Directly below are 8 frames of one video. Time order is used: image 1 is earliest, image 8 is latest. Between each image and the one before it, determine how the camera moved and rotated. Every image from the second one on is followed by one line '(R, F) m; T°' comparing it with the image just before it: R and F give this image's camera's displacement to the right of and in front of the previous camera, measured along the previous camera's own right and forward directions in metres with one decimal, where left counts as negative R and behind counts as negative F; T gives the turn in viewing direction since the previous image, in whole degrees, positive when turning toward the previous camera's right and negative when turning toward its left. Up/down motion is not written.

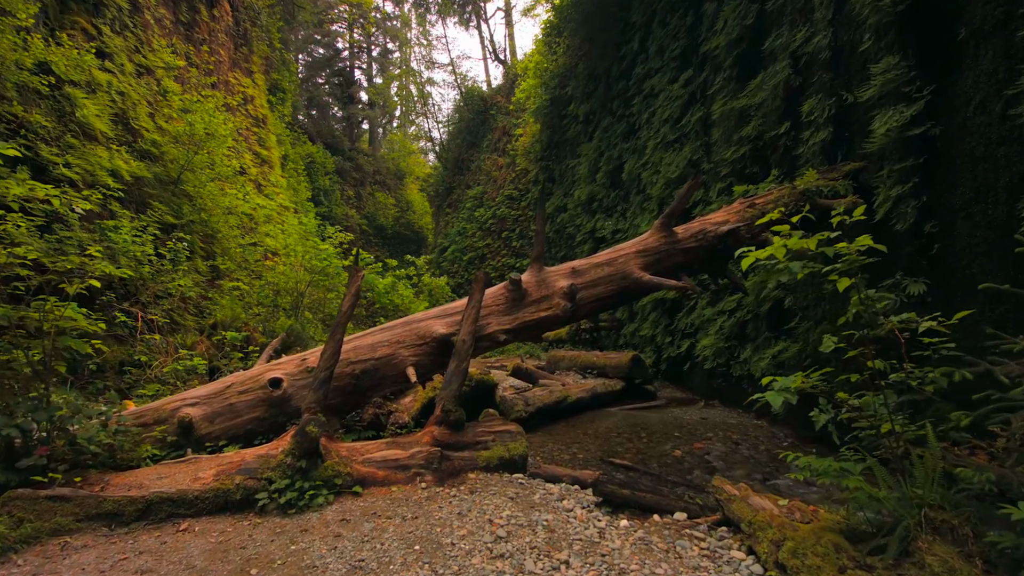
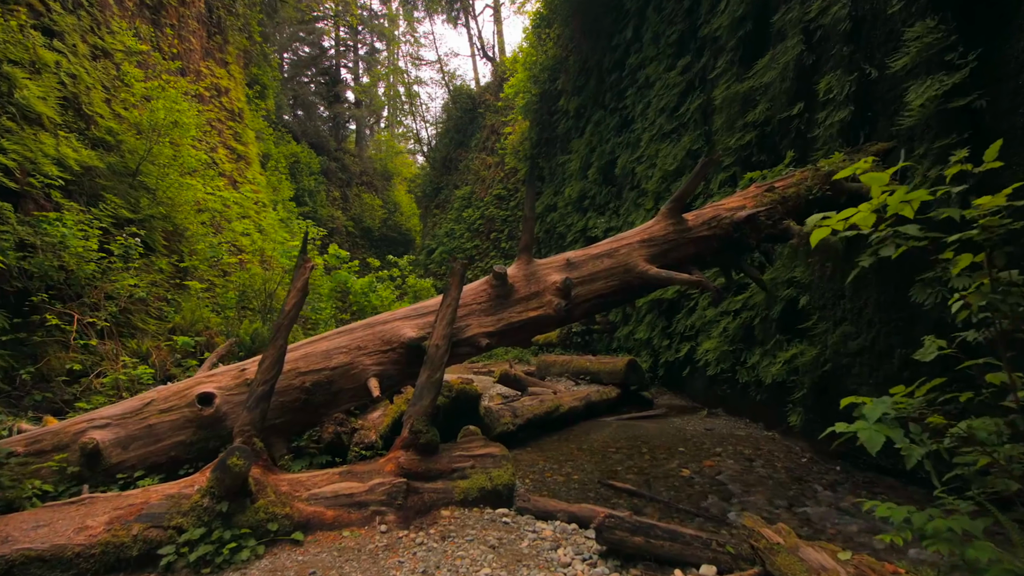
(0.0, +0.6) m; +1°
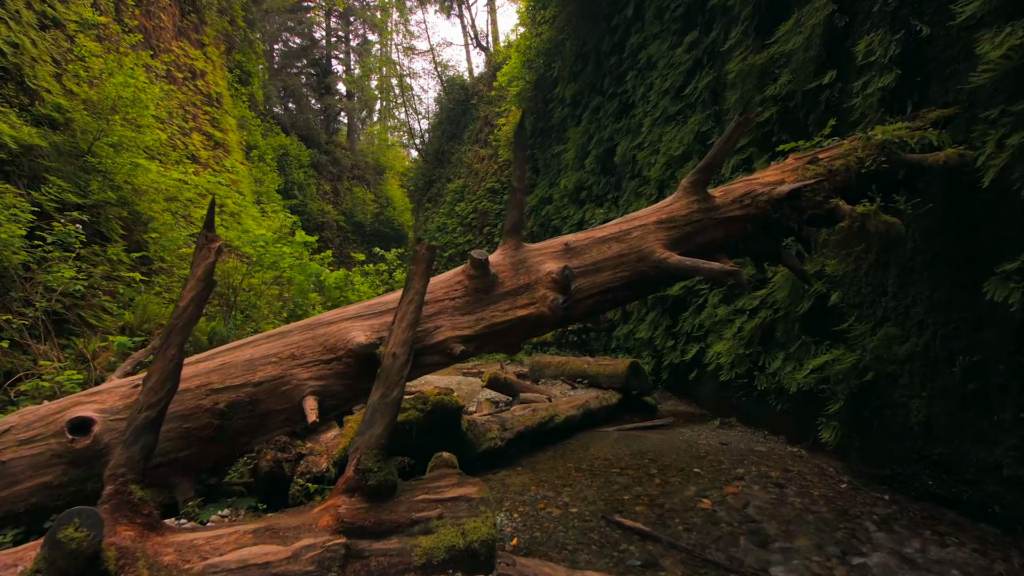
(+0.1, +0.7) m; +1°
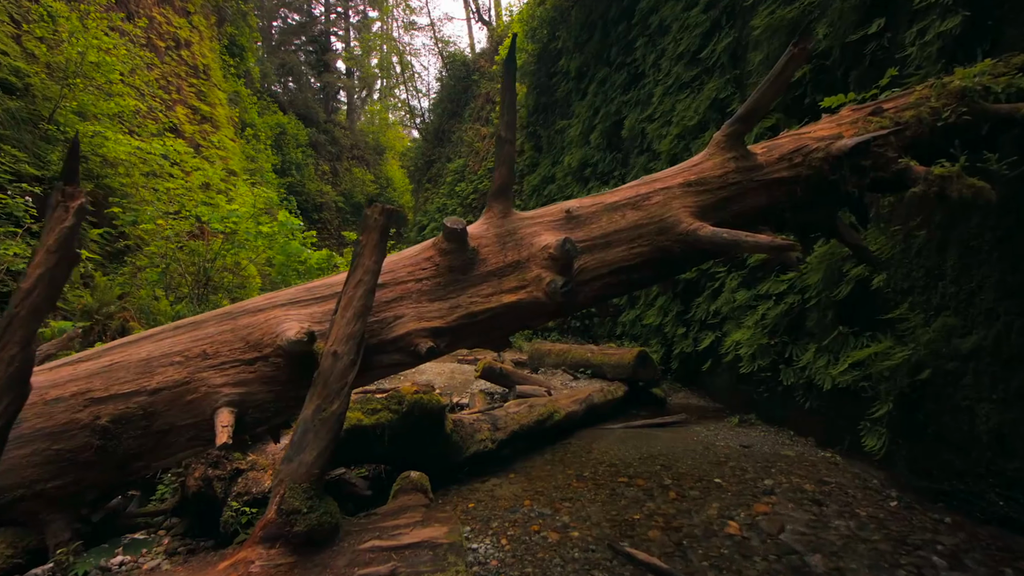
(+0.1, +0.6) m; 0°
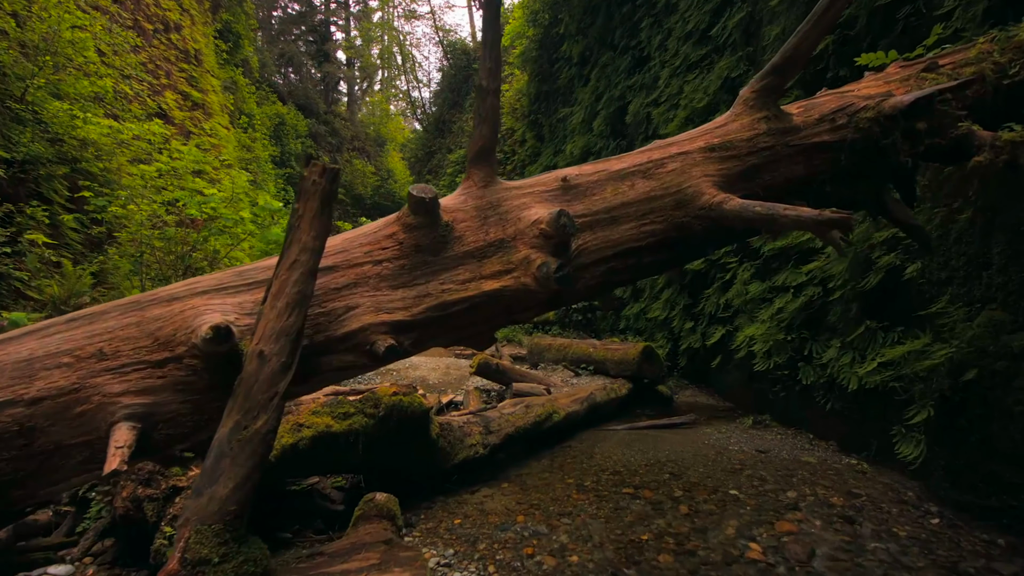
(+0.1, +0.4) m; 0°
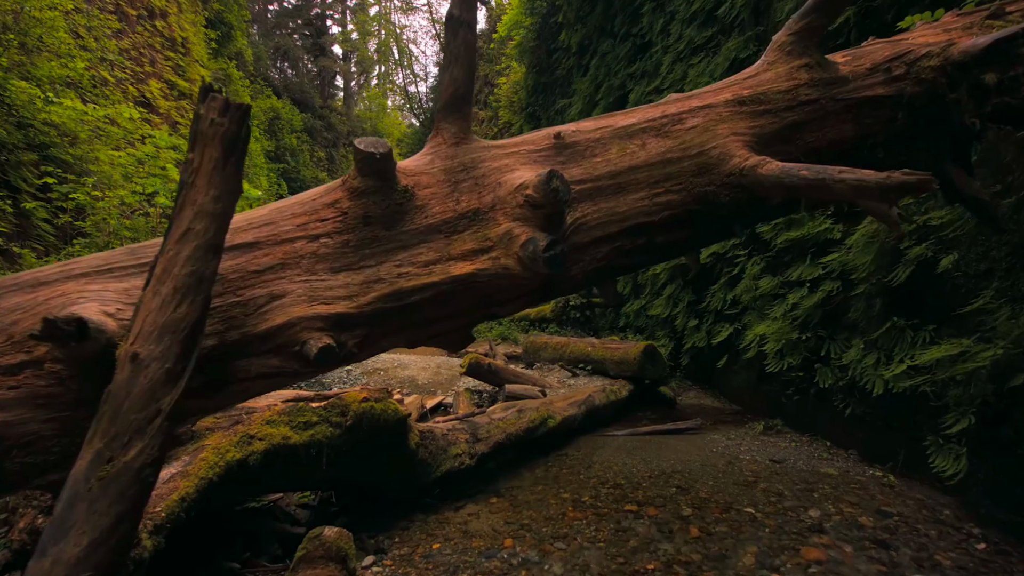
(0.0, +0.3) m; 0°
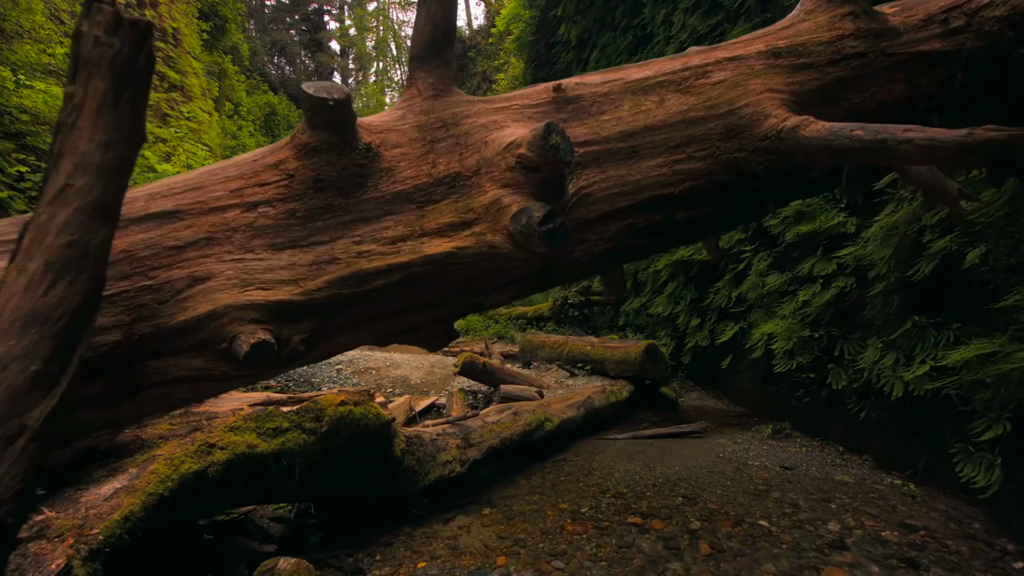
(0.0, +0.2) m; 0°
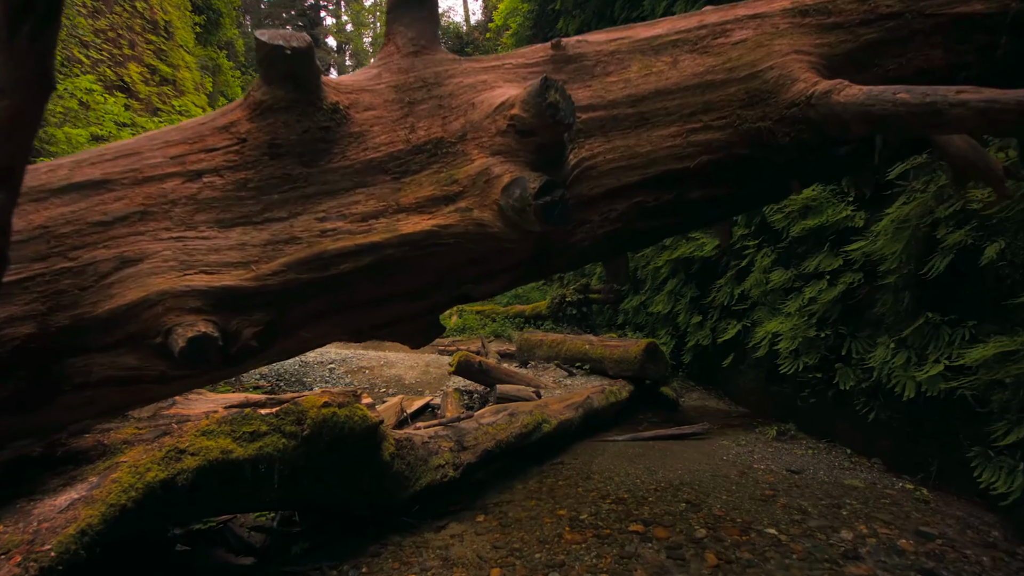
(0.0, +0.1) m; 0°
